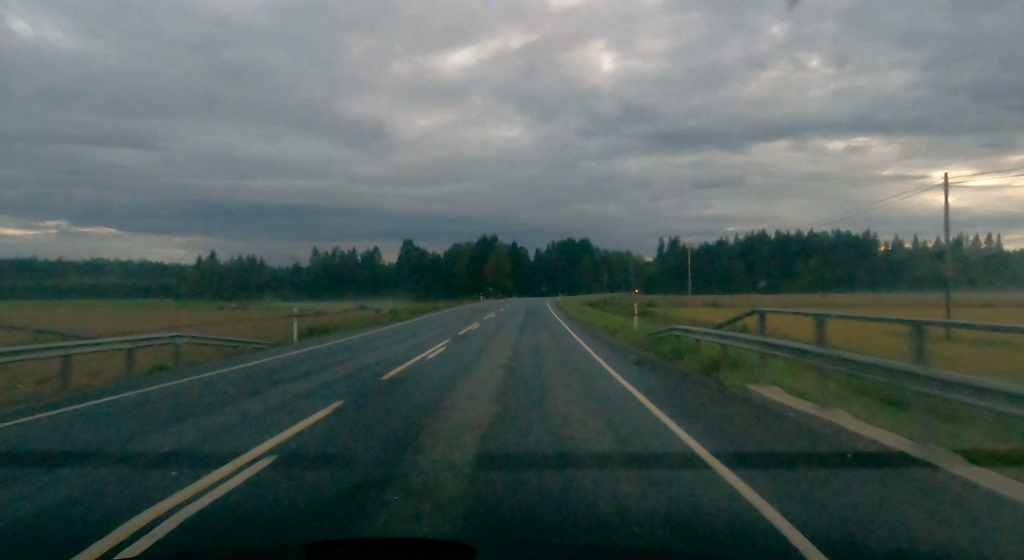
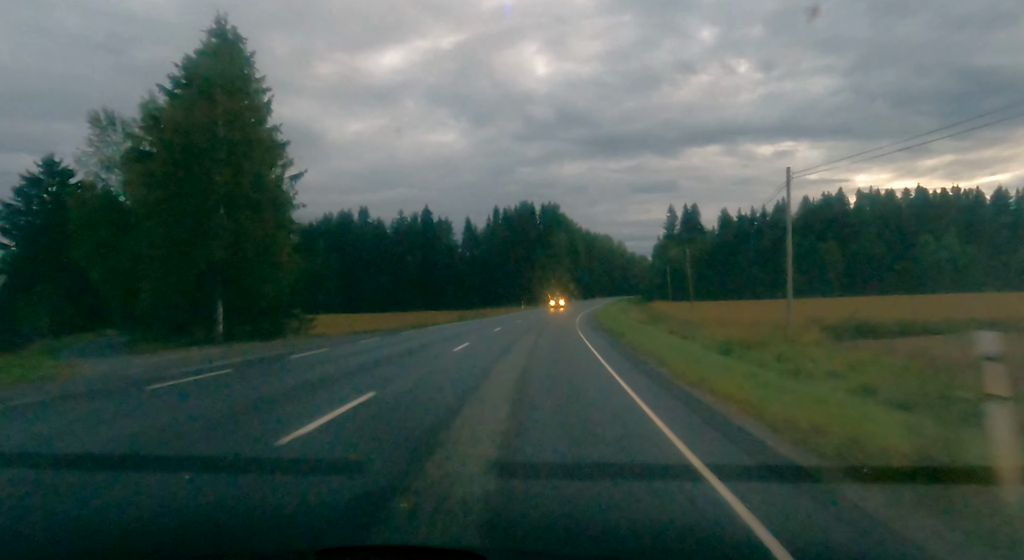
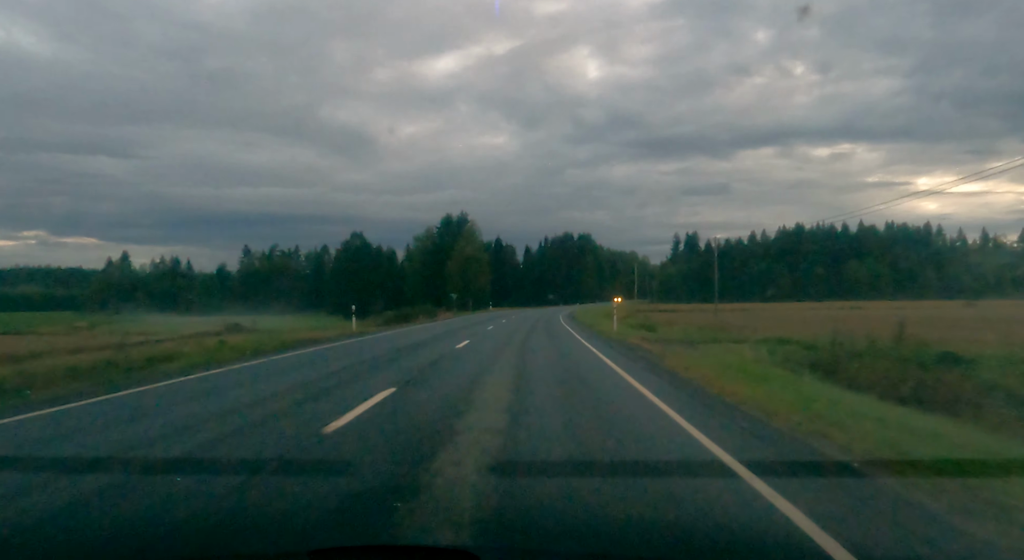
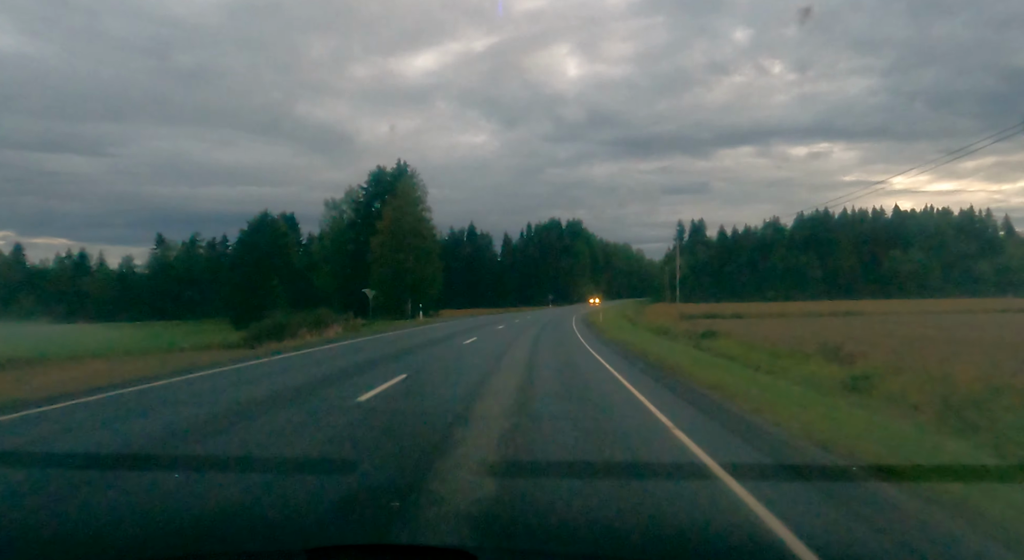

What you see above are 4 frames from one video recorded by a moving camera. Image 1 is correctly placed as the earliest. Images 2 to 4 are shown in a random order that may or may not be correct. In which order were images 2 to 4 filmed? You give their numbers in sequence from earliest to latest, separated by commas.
3, 4, 2
